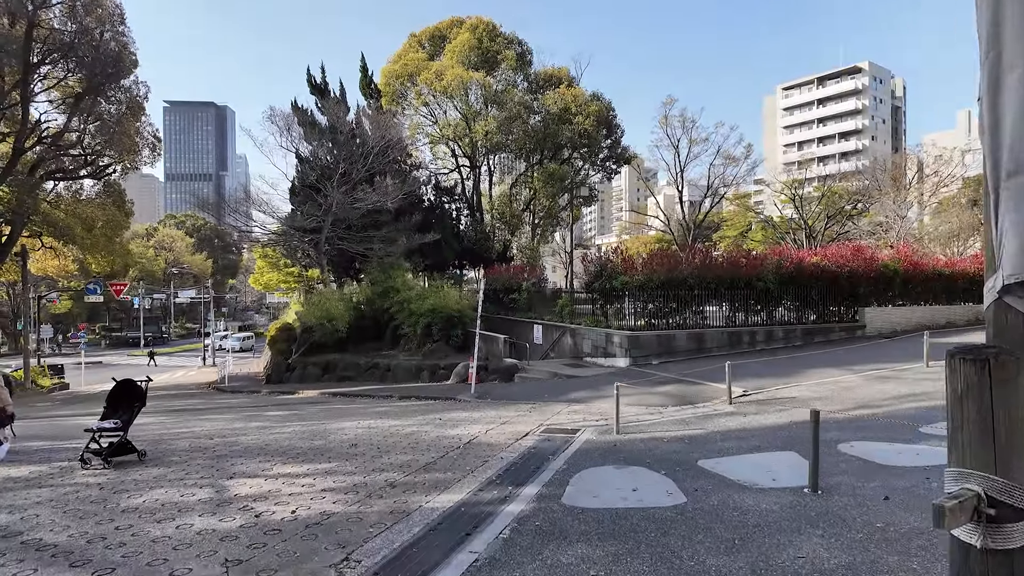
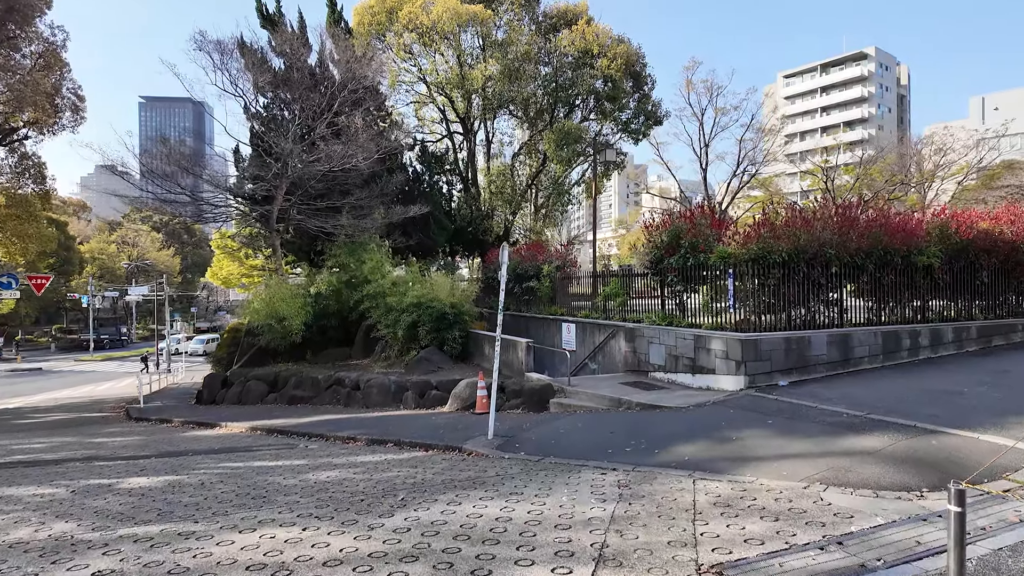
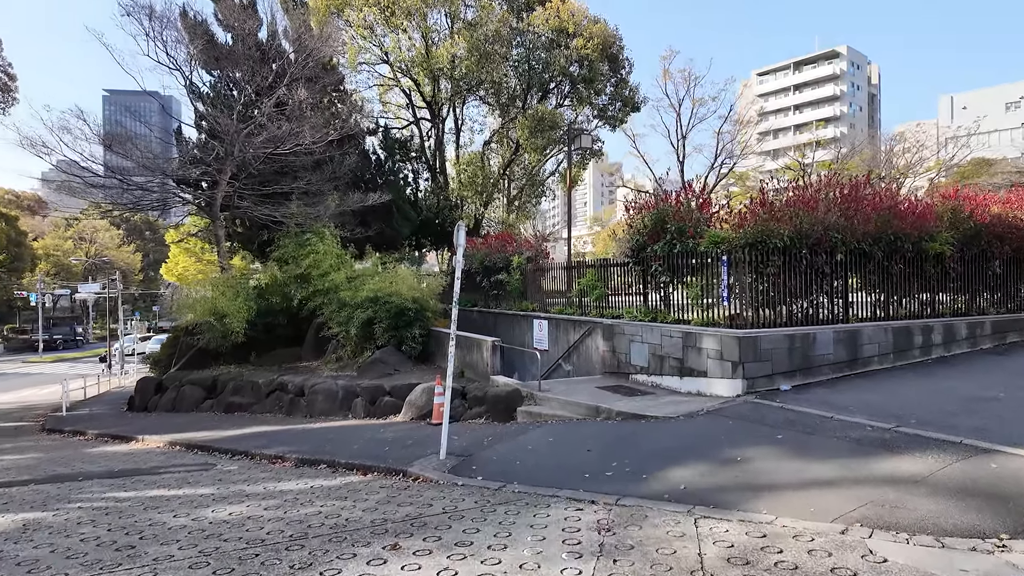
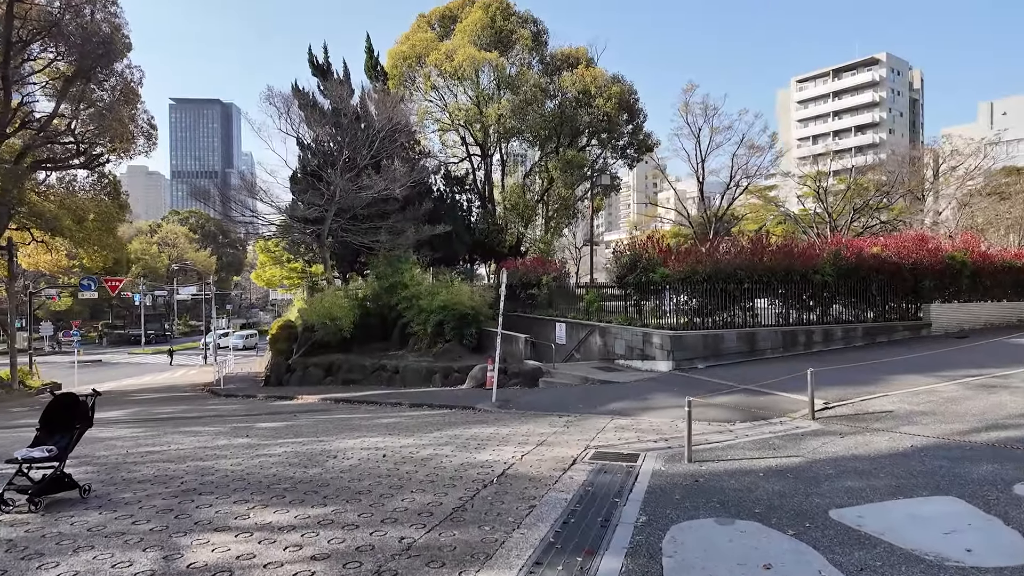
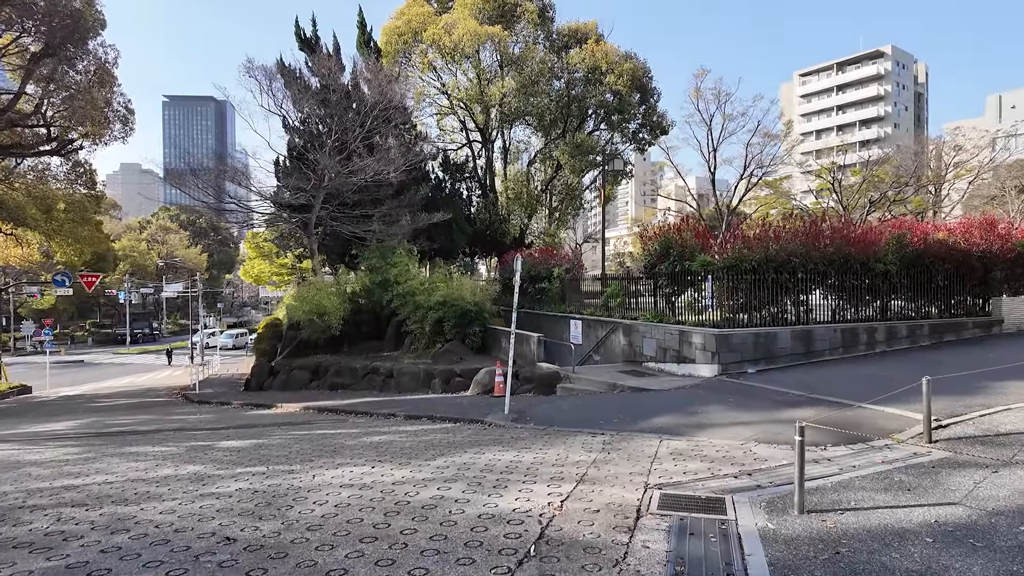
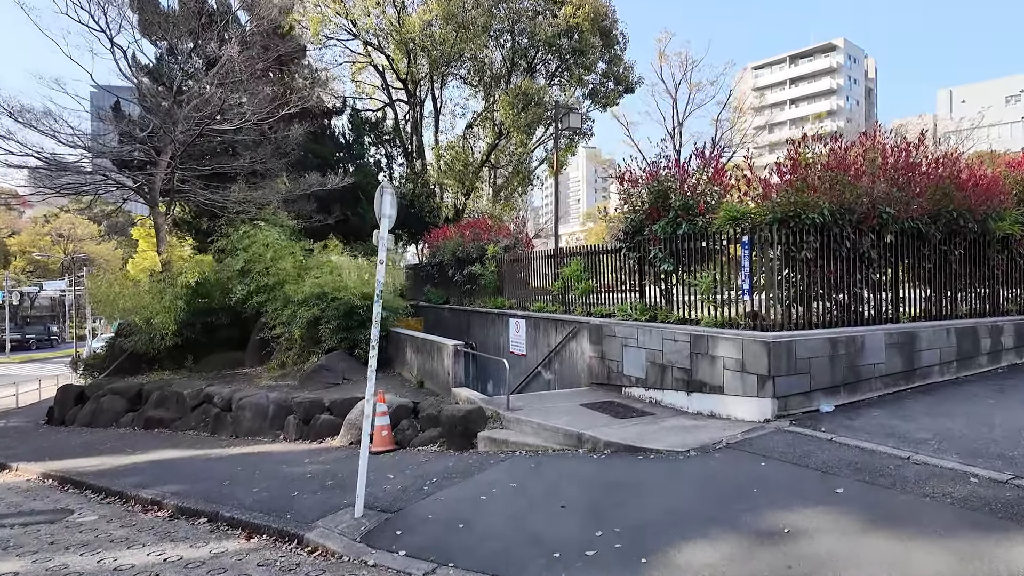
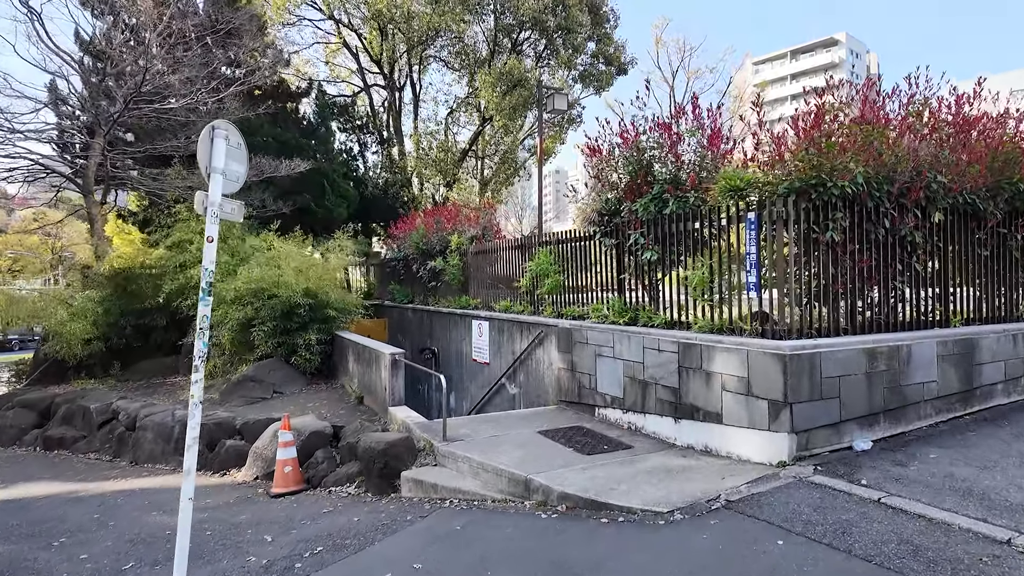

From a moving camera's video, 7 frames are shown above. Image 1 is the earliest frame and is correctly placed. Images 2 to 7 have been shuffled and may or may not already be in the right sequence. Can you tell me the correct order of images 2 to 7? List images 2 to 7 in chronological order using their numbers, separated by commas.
4, 5, 2, 3, 6, 7
